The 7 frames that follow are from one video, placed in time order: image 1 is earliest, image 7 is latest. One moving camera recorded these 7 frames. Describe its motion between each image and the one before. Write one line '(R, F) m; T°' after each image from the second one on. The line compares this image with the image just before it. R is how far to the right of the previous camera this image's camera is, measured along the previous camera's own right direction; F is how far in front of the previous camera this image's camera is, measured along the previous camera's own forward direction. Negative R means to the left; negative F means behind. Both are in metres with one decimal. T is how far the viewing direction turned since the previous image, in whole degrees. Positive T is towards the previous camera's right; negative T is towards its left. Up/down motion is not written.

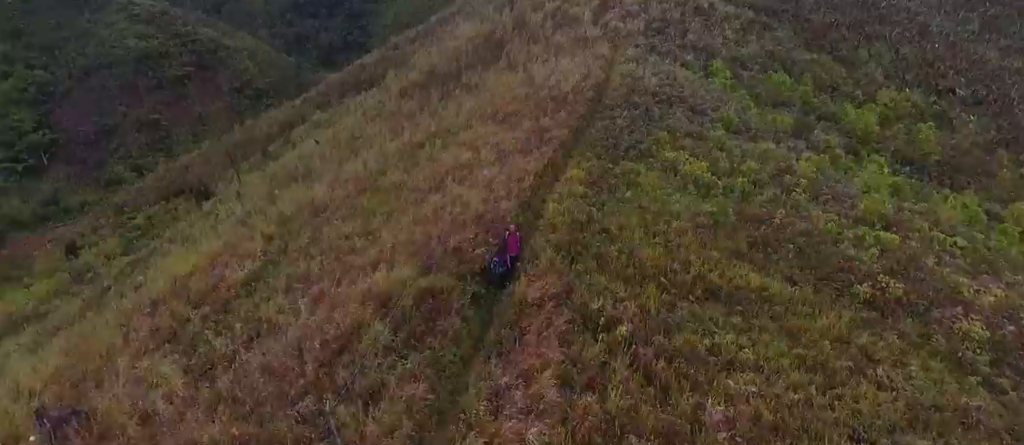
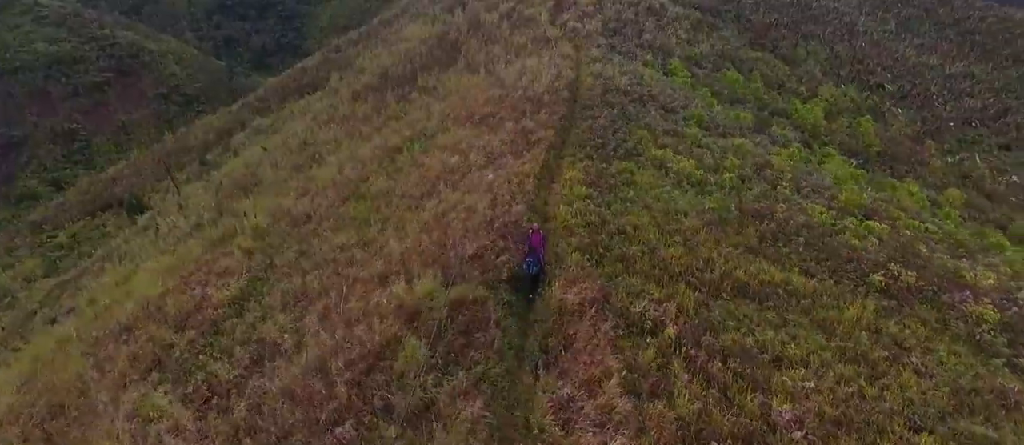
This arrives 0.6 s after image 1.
(-1.0, +0.3) m; +6°
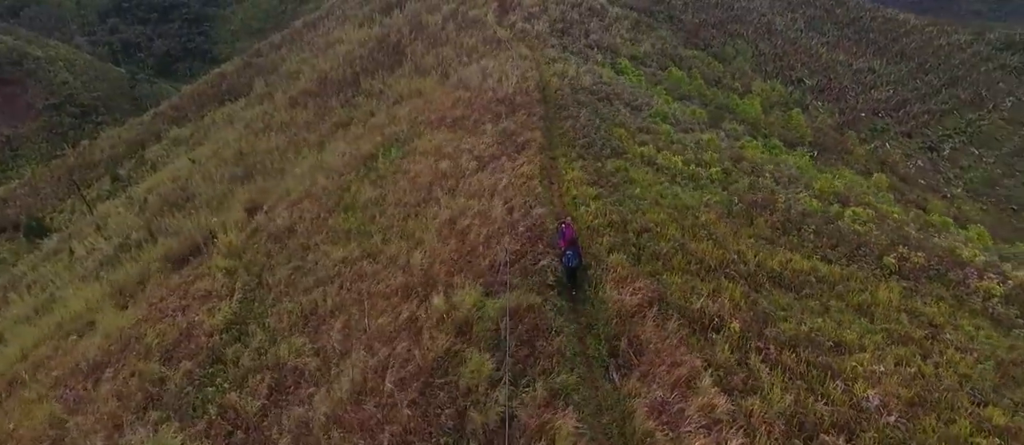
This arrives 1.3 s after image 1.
(-1.4, +0.3) m; +7°
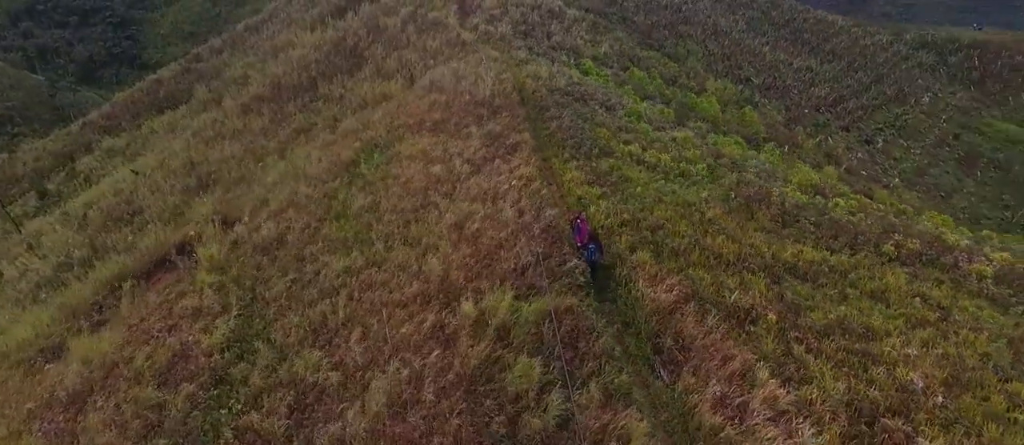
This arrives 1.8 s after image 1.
(-1.0, +0.1) m; +5°
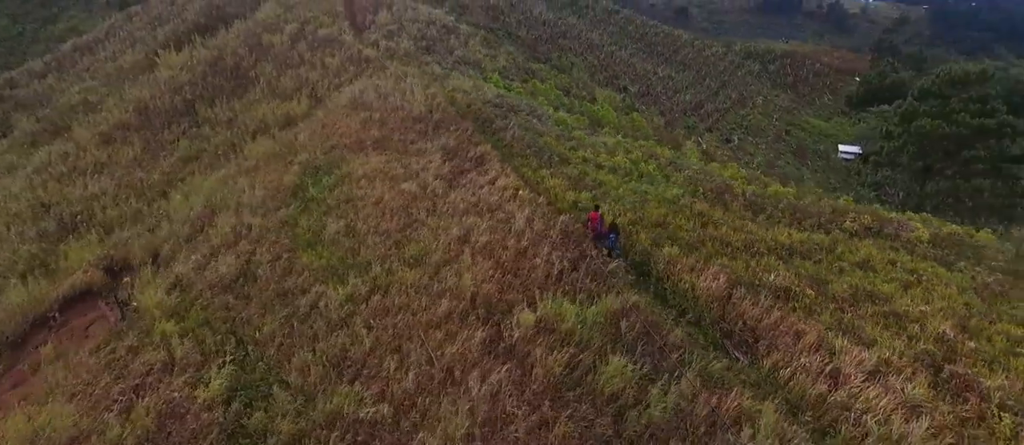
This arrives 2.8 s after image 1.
(-2.1, +0.3) m; +13°
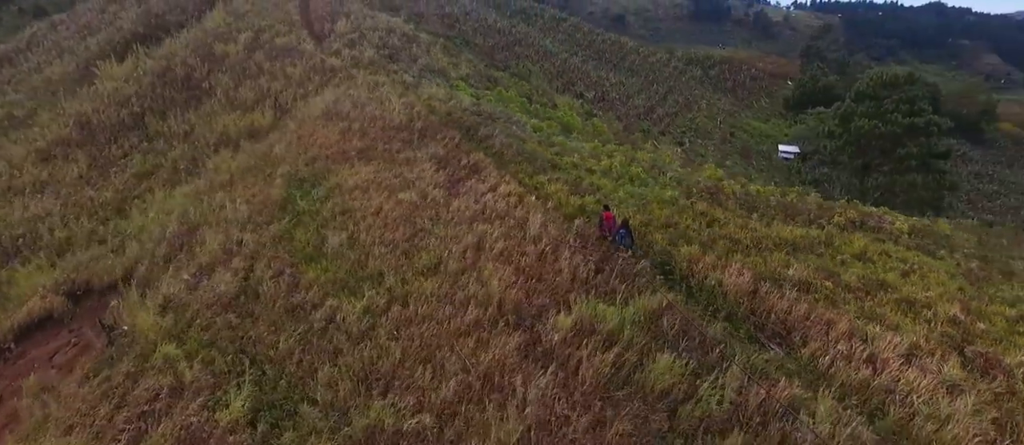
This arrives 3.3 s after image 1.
(-1.0, 0.0) m; +5°
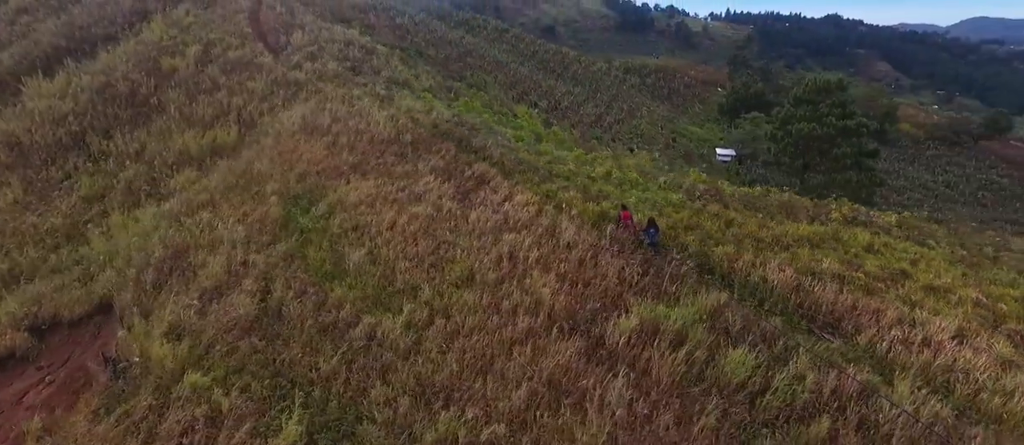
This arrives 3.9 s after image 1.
(-1.5, 0.0) m; +6°
